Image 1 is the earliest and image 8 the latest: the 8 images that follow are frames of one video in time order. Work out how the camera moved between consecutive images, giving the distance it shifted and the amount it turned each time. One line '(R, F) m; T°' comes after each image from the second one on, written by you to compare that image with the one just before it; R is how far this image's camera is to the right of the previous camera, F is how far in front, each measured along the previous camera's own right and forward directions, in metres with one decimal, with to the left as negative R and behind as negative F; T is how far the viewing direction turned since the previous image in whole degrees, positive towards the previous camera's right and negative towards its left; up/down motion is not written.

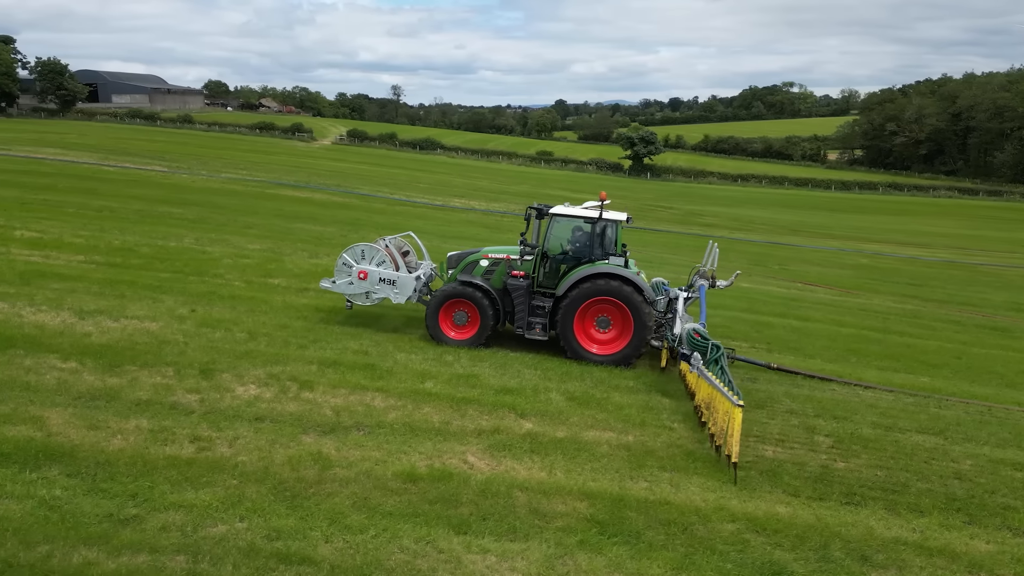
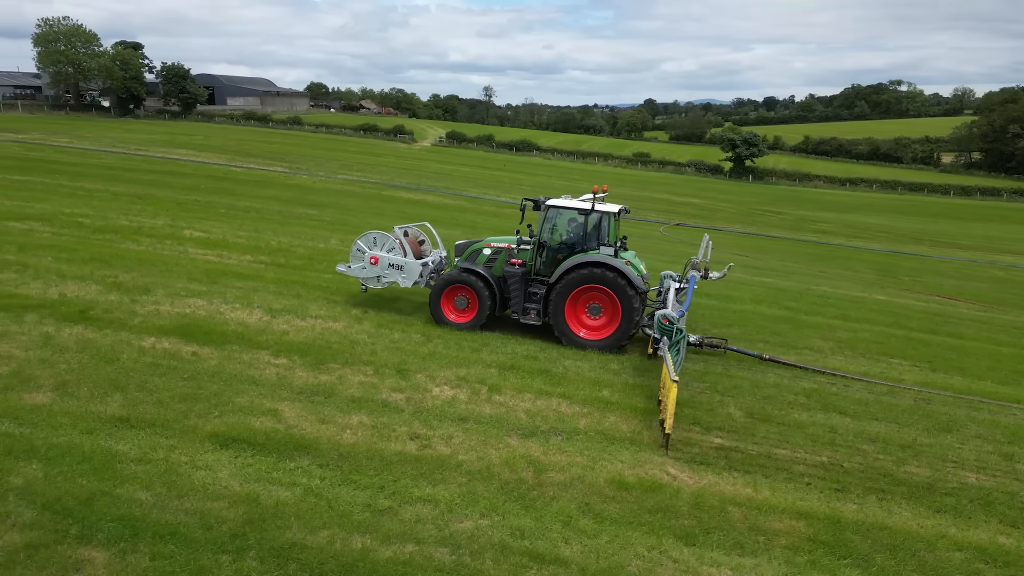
(-1.1, -0.3) m; -7°
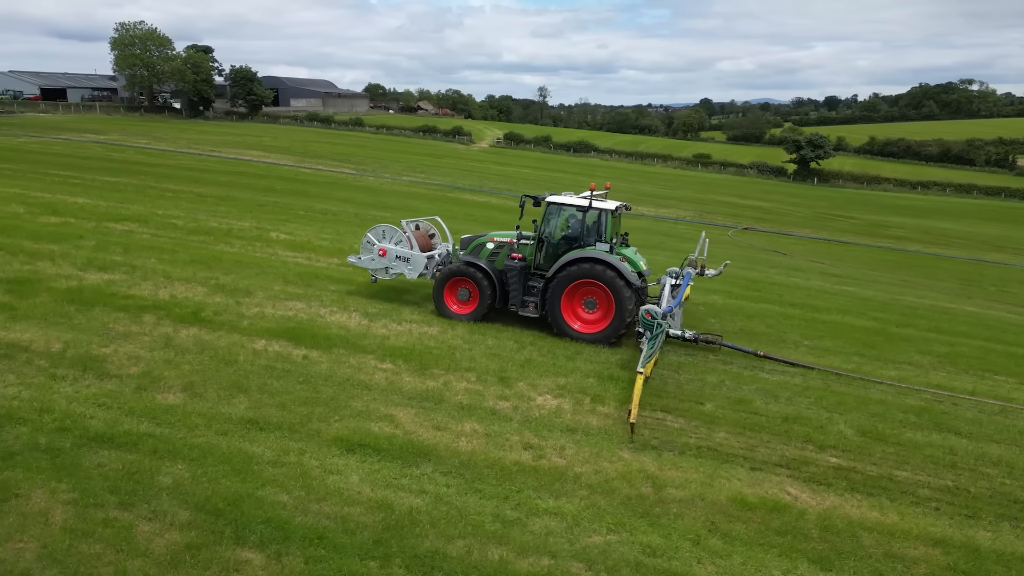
(-0.6, 0.0) m; -4°
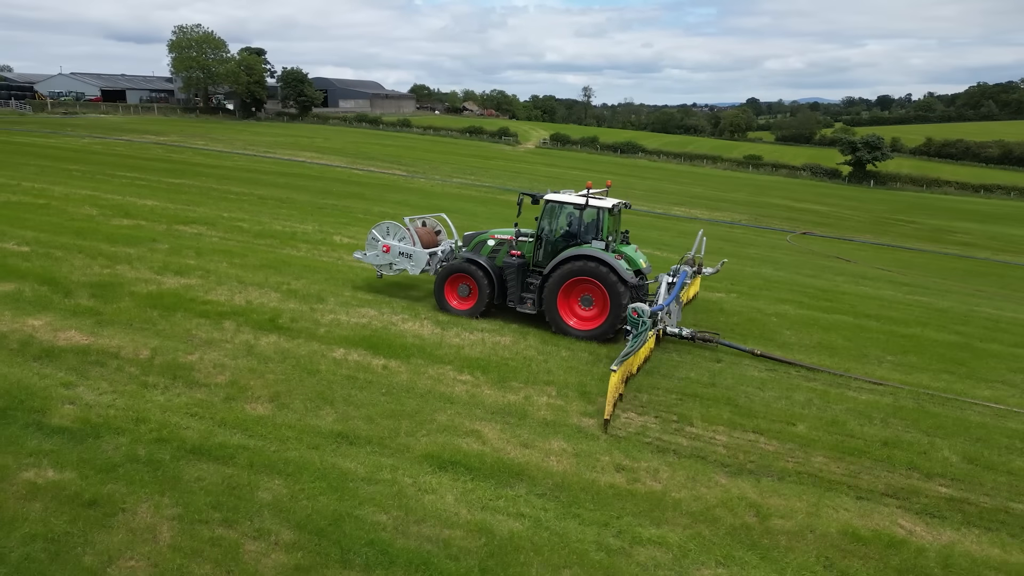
(-0.5, +0.1) m; -3°
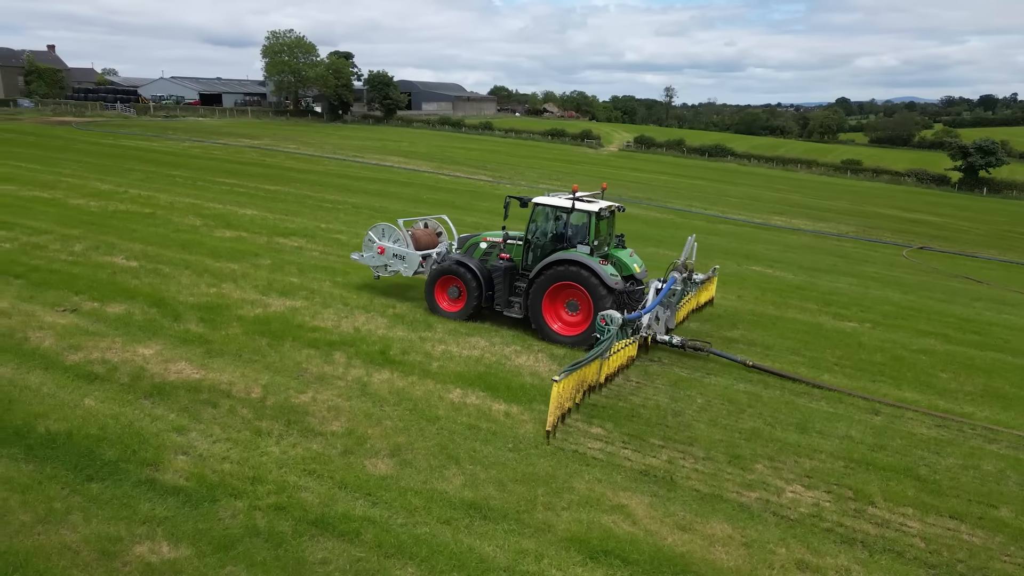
(-0.7, +0.8) m; -6°
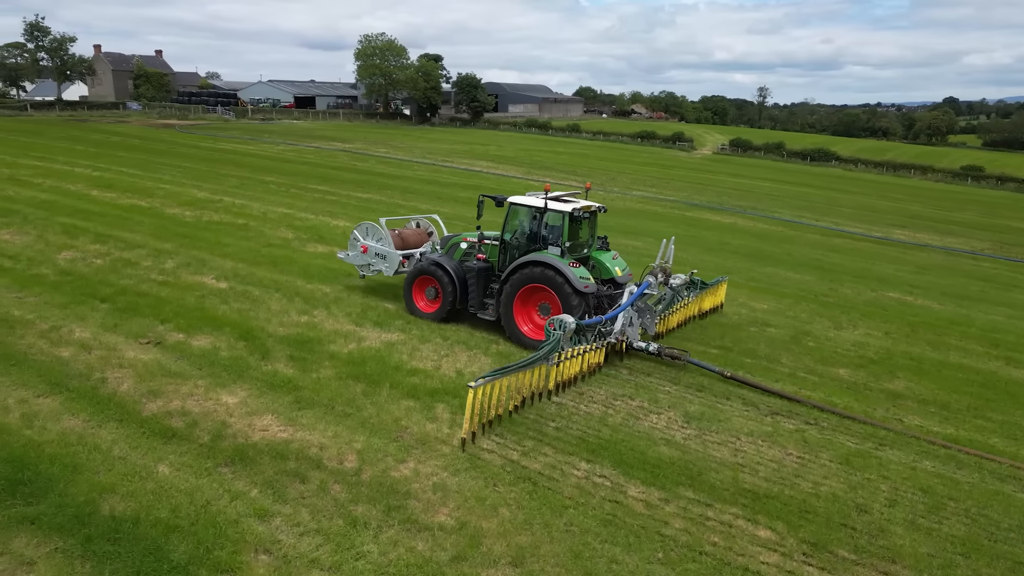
(-0.6, +1.3) m; -6°
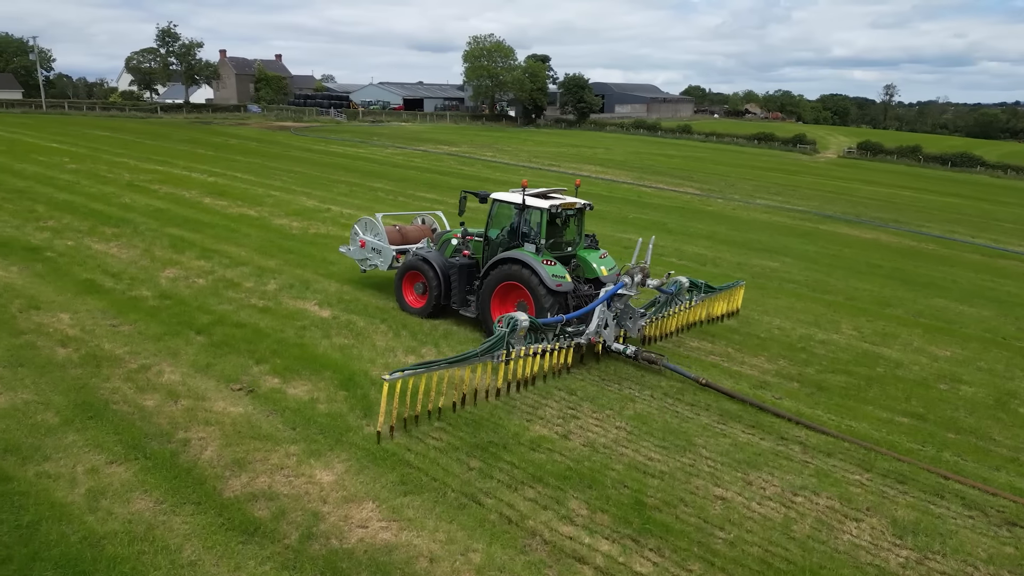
(-0.5, +1.4) m; -8°
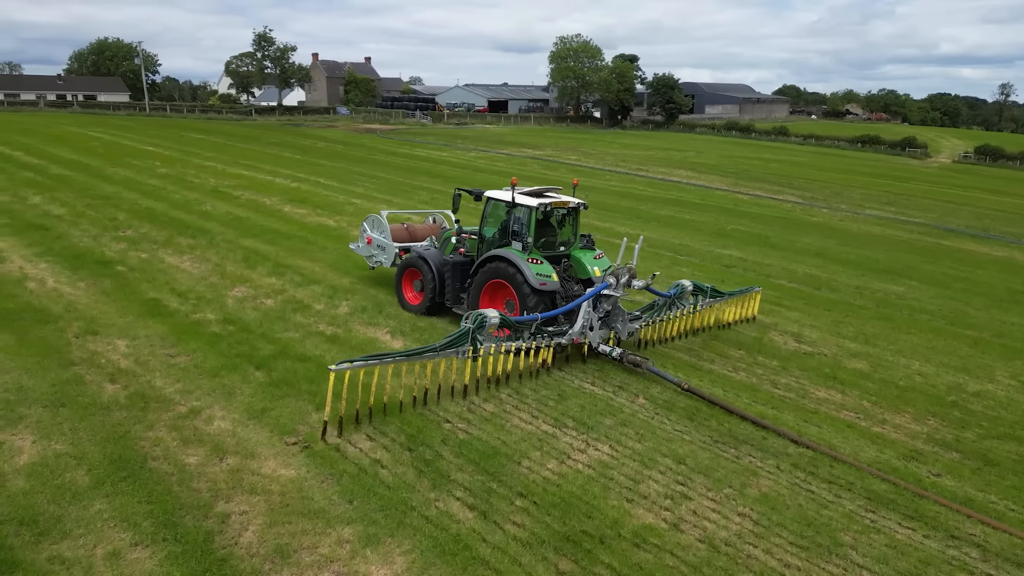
(-0.2, +1.2) m; -6°
